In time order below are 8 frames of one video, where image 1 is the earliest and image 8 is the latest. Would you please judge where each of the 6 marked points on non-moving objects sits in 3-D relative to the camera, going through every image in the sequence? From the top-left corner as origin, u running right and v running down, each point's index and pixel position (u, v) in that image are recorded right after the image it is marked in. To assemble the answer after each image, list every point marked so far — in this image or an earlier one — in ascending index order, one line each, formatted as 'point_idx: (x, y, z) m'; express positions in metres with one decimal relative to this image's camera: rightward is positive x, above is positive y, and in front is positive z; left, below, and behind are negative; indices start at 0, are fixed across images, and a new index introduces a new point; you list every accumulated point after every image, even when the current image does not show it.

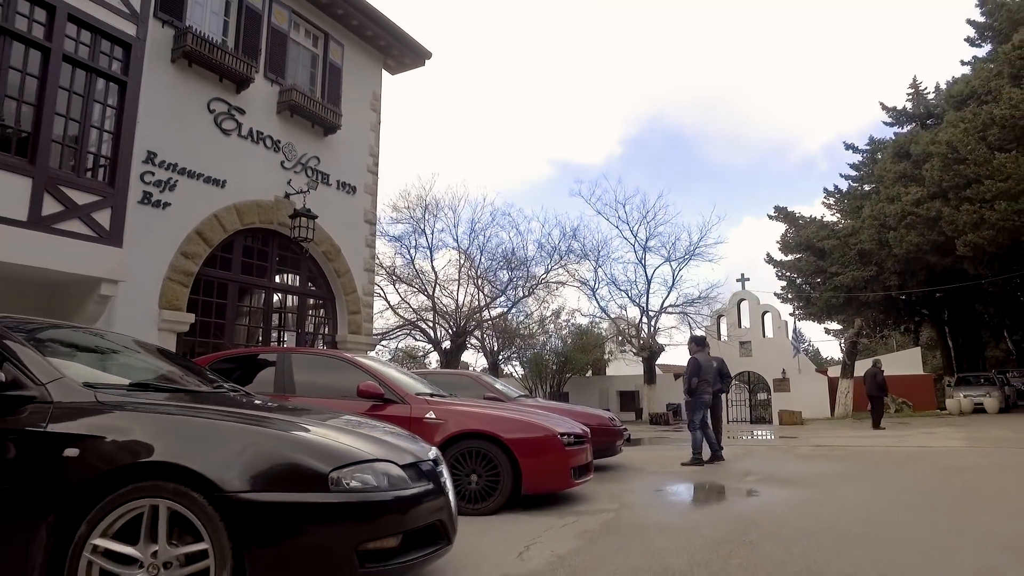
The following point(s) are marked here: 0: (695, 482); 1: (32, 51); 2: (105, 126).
0: (+2.0, -2.1, +6.9) m
1: (-5.7, +2.8, +7.7) m
2: (-5.3, +2.1, +8.4) m
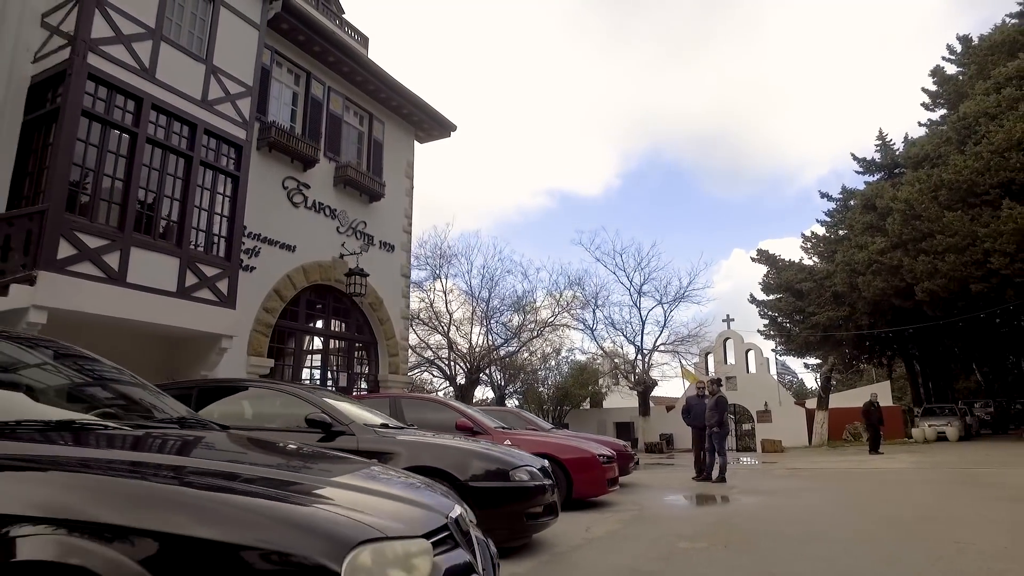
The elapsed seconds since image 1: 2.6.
0: (+2.5, -2.9, +9.0) m
1: (-5.1, +2.0, +9.9) m
2: (-4.7, +1.3, +10.6) m
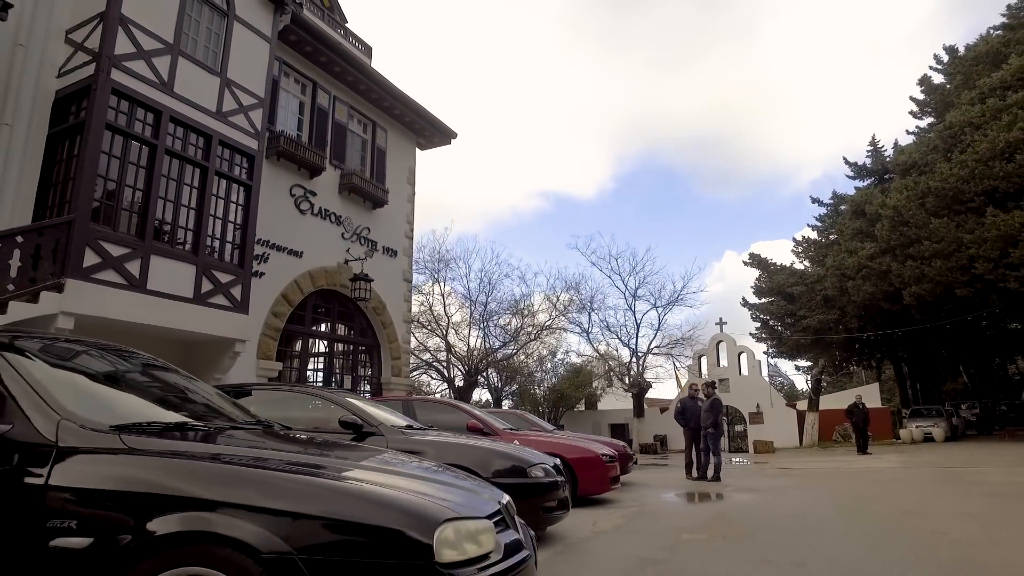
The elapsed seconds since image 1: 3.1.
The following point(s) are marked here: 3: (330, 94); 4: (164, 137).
0: (+2.6, -3.0, +9.5) m
1: (-5.0, +1.9, +10.2) m
2: (-4.7, +1.2, +10.9) m
3: (-4.3, +4.6, +15.1) m
4: (-5.2, +2.3, +9.6) m
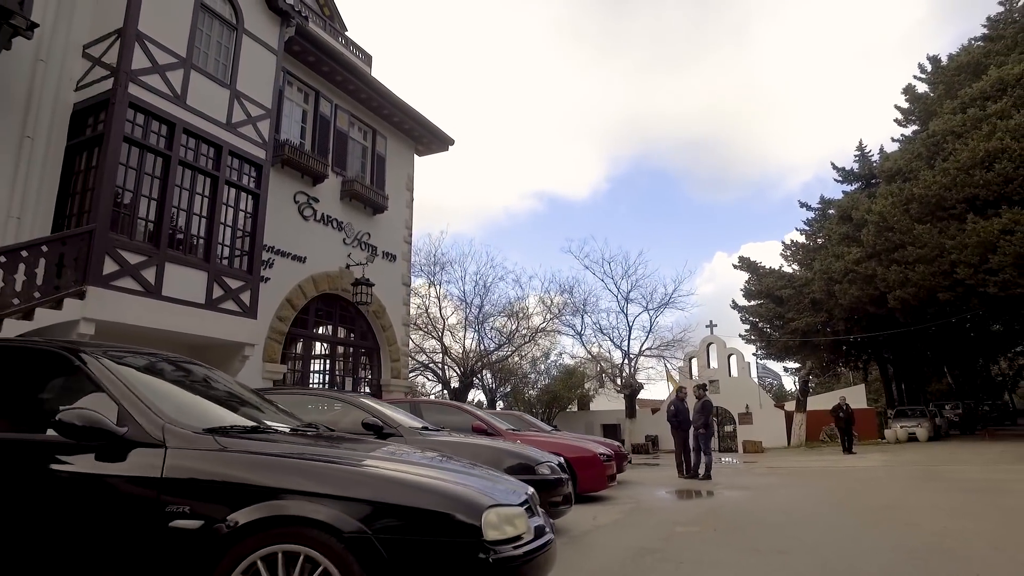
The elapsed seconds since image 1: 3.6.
0: (+2.6, -3.1, +9.9) m
1: (-5.0, +1.8, +10.6) m
2: (-4.7, +1.1, +11.3) m
3: (-4.3, +4.5, +15.5) m
4: (-5.2, +2.2, +10.0) m
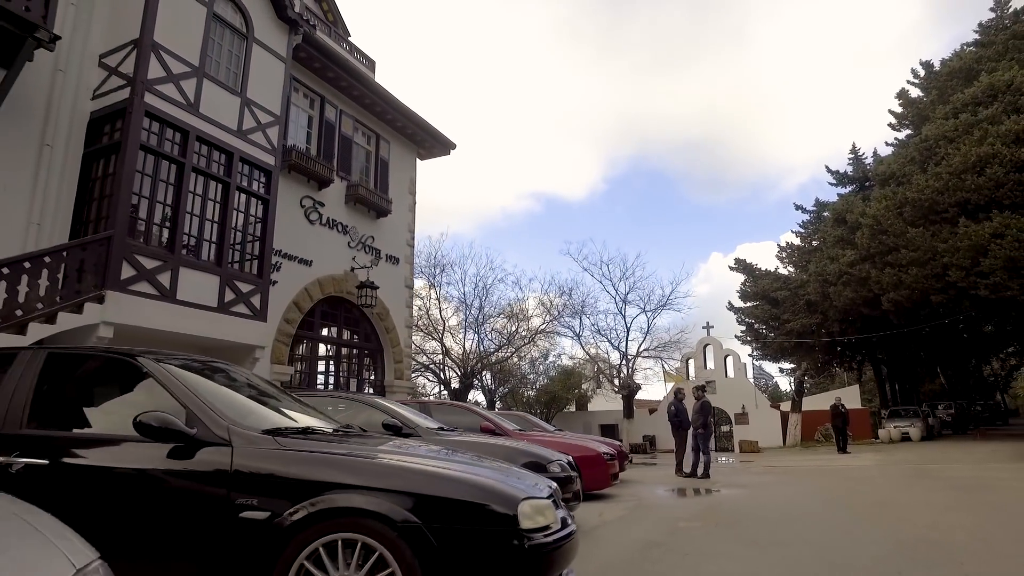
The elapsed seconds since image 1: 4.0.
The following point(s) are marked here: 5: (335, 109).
0: (+2.7, -3.2, +10.2) m
1: (-5.0, +1.7, +10.8) m
2: (-4.6, +1.0, +11.5) m
3: (-4.3, +4.4, +15.8) m
4: (-5.1, +2.1, +10.2) m
5: (-4.3, +4.4, +15.7) m
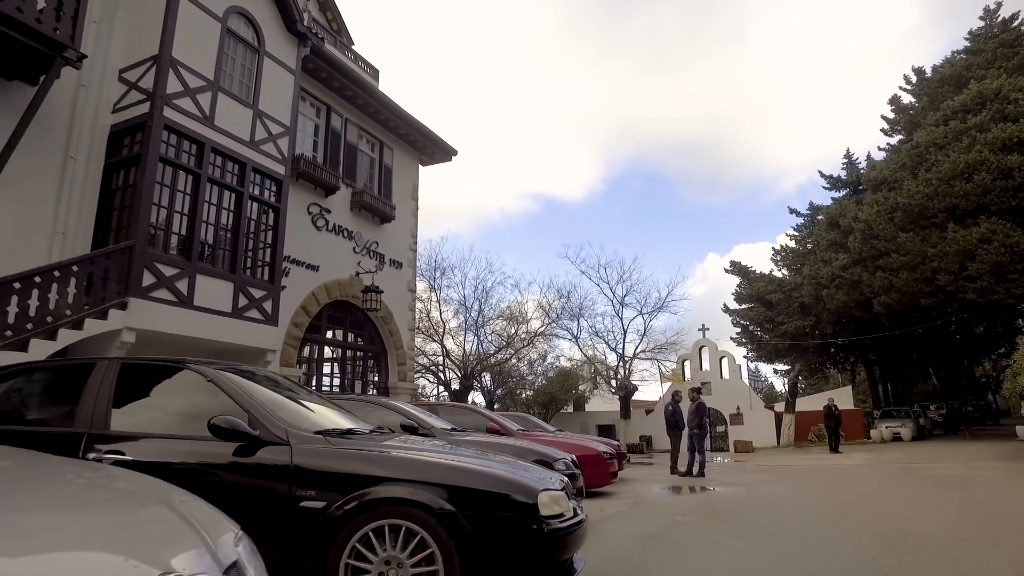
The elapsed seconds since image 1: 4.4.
0: (+2.7, -3.3, +10.7) m
1: (-4.9, +1.6, +11.2) m
2: (-4.5, +0.9, +11.9) m
3: (-4.3, +4.3, +16.2) m
4: (-5.0, +2.0, +10.6) m
5: (-4.3, +4.3, +16.1) m
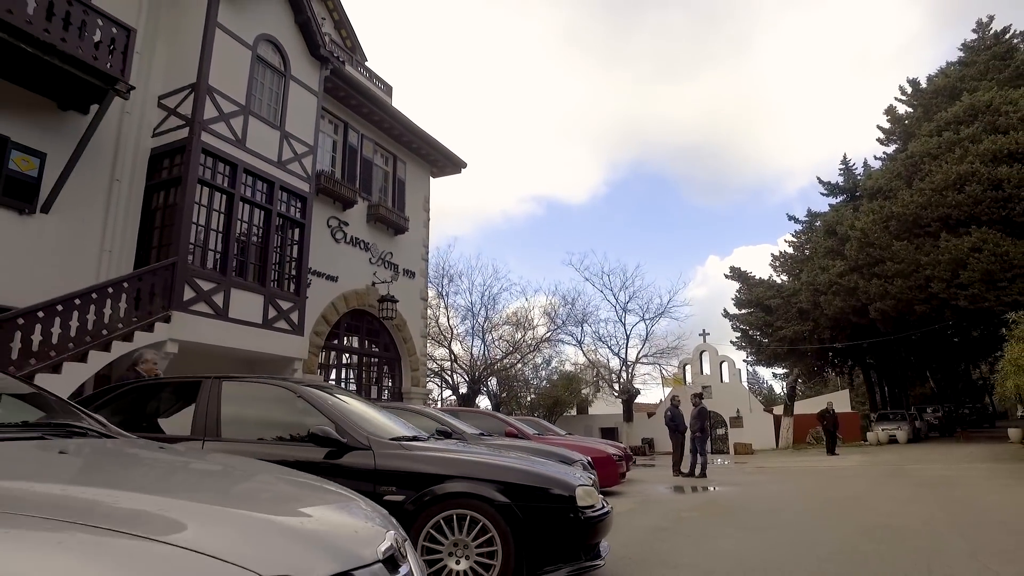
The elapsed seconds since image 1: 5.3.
0: (+3.0, -3.5, +11.4) m
1: (-4.7, +1.4, +12.0) m
2: (-4.3, +0.7, +12.6) m
3: (-4.0, +4.1, +16.9) m
4: (-4.8, +1.8, +11.3) m
5: (-4.1, +4.0, +16.8) m
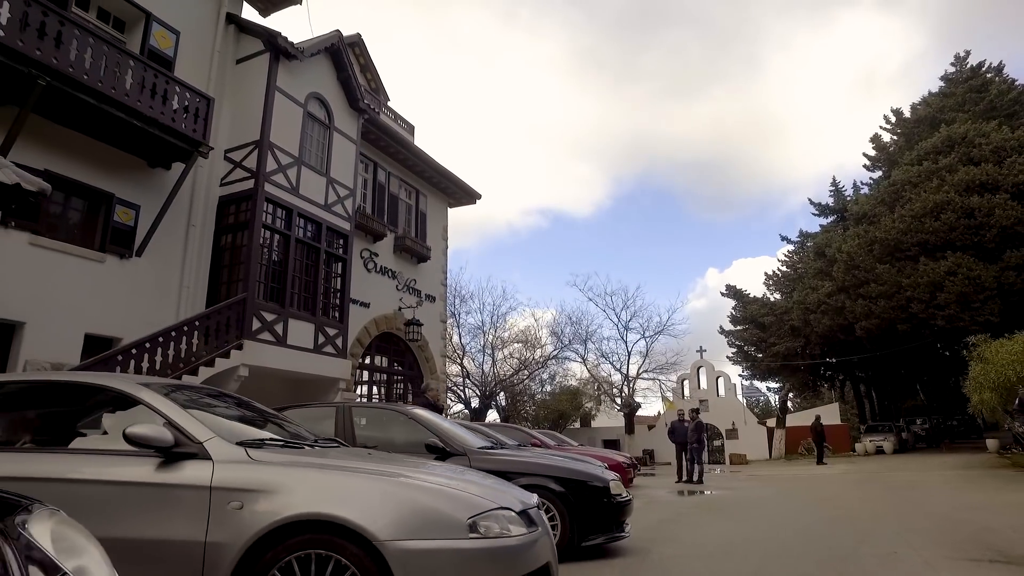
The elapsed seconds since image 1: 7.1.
0: (+3.4, -4.1, +12.9) m
1: (-4.3, +0.8, +13.6) m
2: (-3.9, +0.1, +14.3) m
3: (-3.6, +3.4, +18.6) m
4: (-4.4, +1.2, +13.0) m
5: (-3.7, +3.3, +18.5) m
